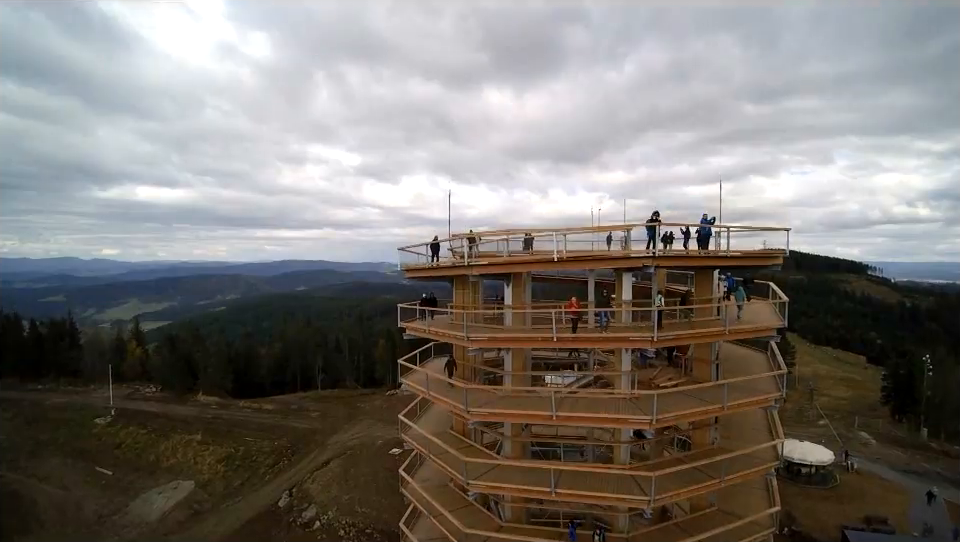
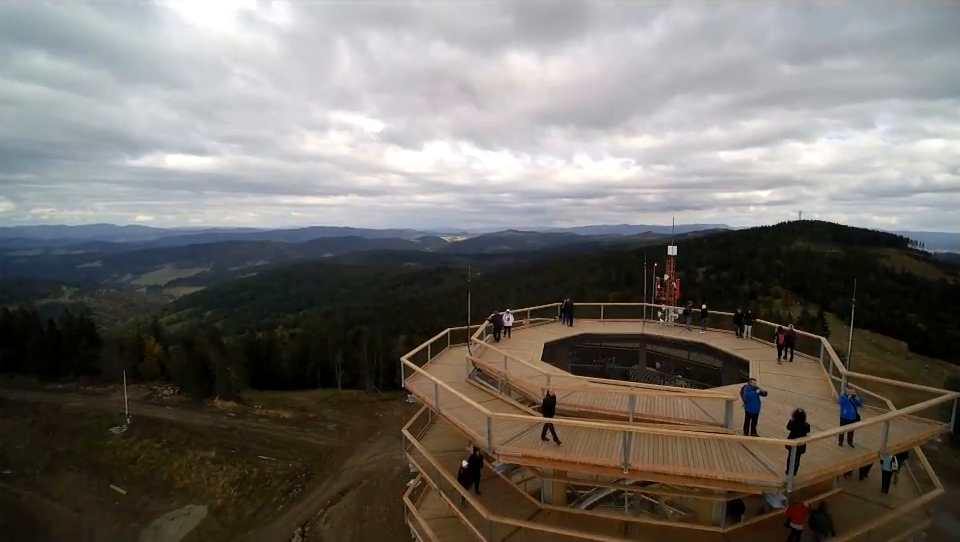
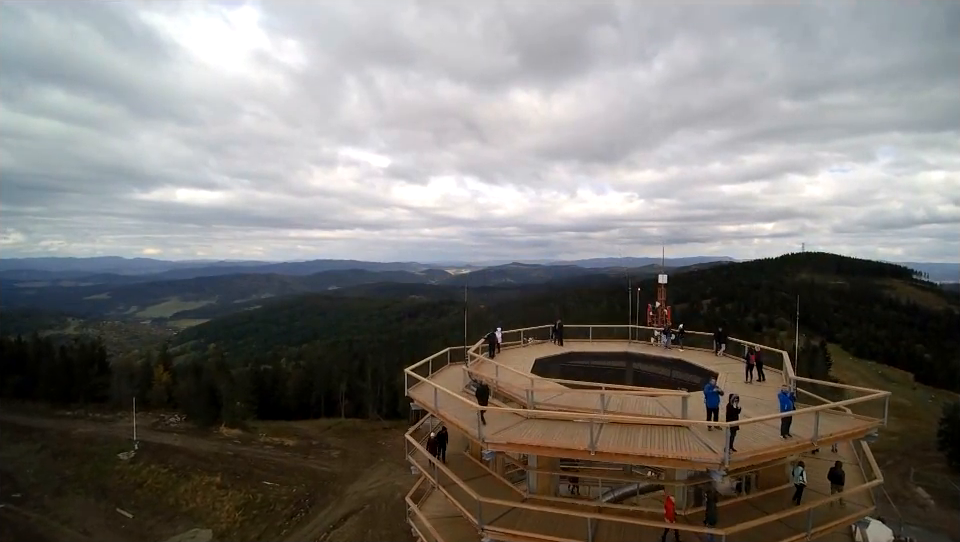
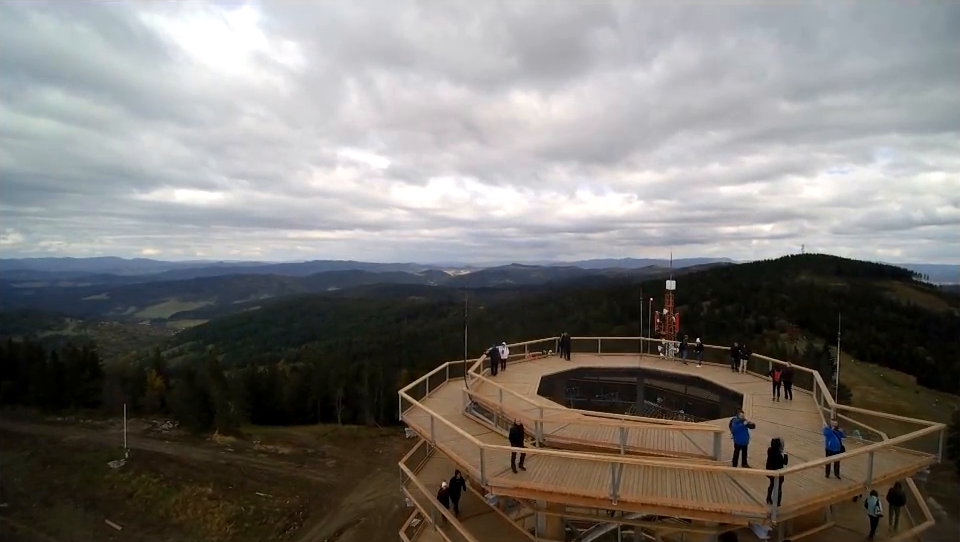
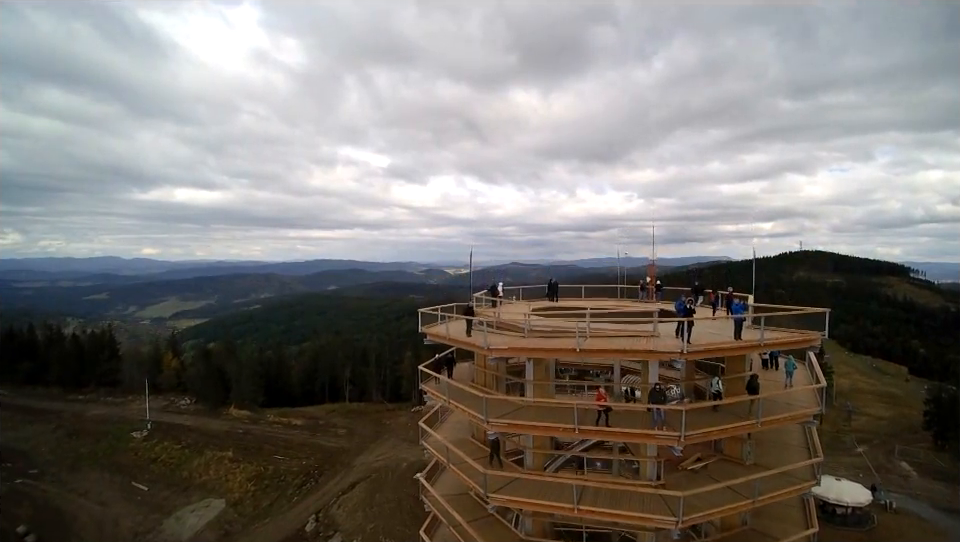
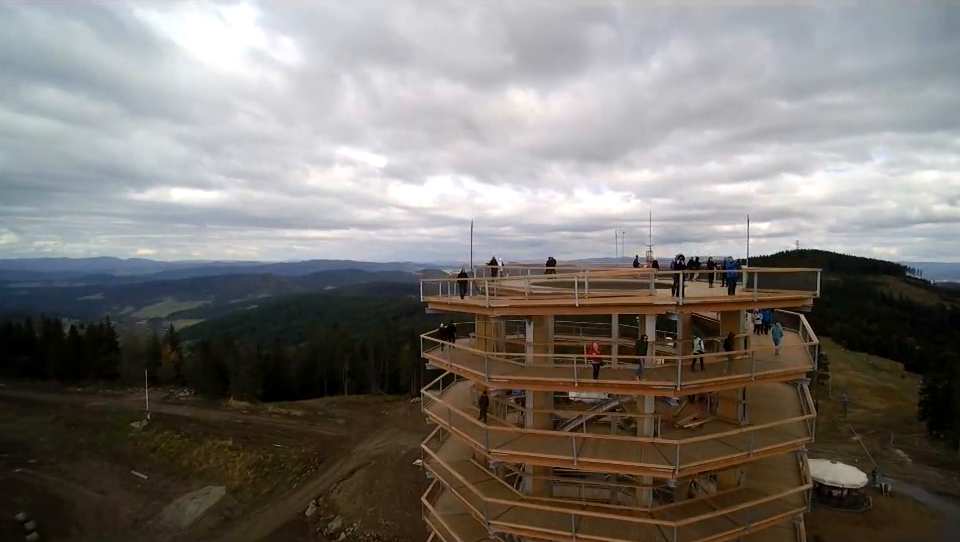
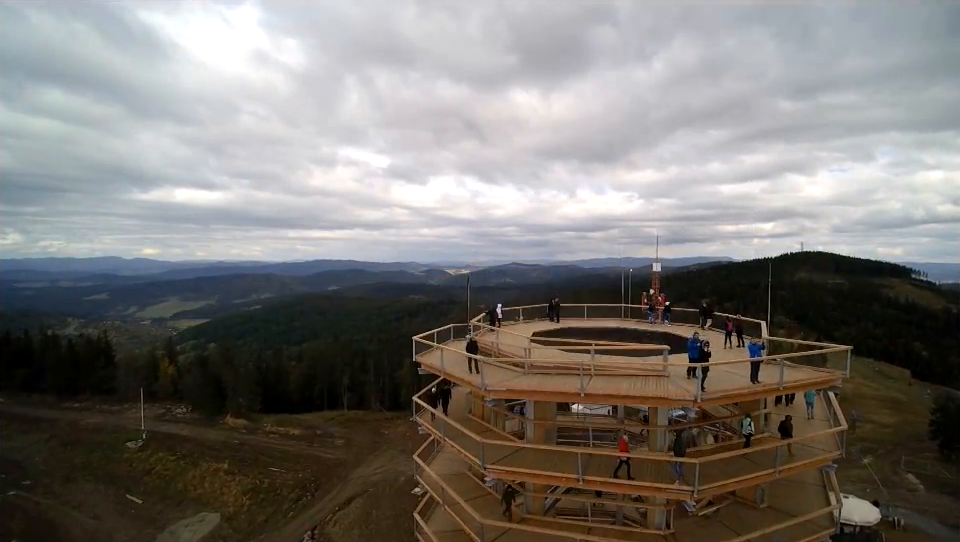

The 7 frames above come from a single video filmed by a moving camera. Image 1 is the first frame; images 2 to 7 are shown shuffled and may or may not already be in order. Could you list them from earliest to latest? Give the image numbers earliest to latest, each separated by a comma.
6, 5, 7, 3, 4, 2
